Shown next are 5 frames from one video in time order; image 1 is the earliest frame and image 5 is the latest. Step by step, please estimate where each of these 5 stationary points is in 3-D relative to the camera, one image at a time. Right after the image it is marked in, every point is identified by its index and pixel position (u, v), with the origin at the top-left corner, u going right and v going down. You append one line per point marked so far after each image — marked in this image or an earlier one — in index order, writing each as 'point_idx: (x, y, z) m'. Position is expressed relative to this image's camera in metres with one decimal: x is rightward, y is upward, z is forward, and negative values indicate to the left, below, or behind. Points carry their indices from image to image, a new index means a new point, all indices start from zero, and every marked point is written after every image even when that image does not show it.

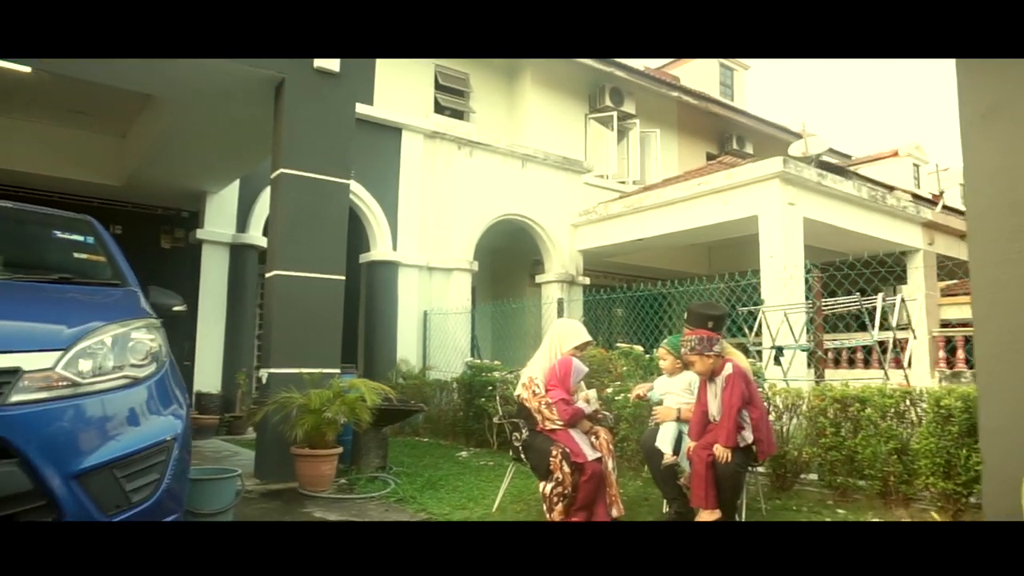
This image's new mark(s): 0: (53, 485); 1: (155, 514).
0: (-1.3, -0.5, +2.0) m
1: (-1.1, -0.8, +2.3) m
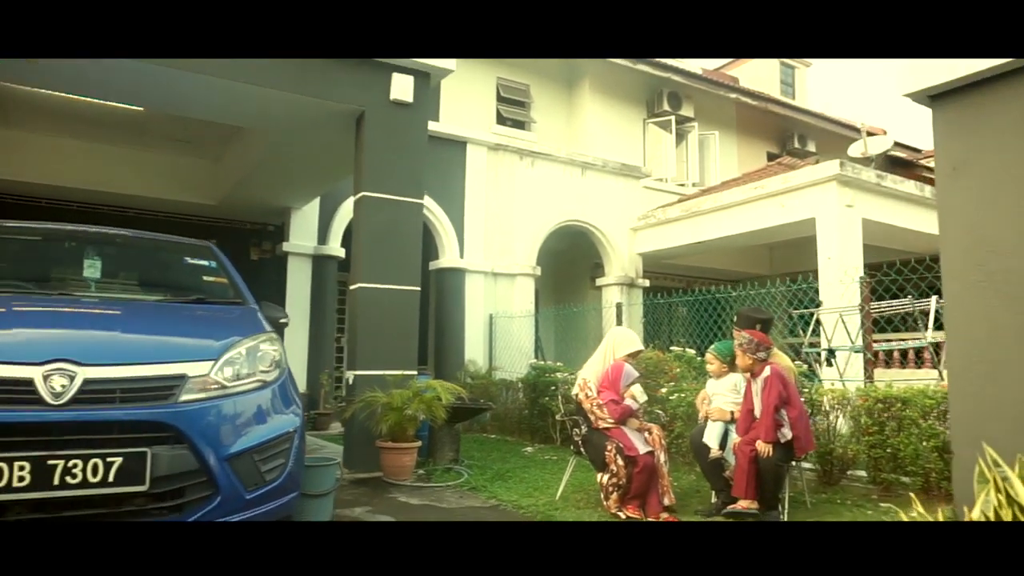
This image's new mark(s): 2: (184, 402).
0: (-1.1, -0.6, +2.6) m
1: (-0.9, -0.8, +2.8) m
2: (-1.2, -0.4, +2.6) m
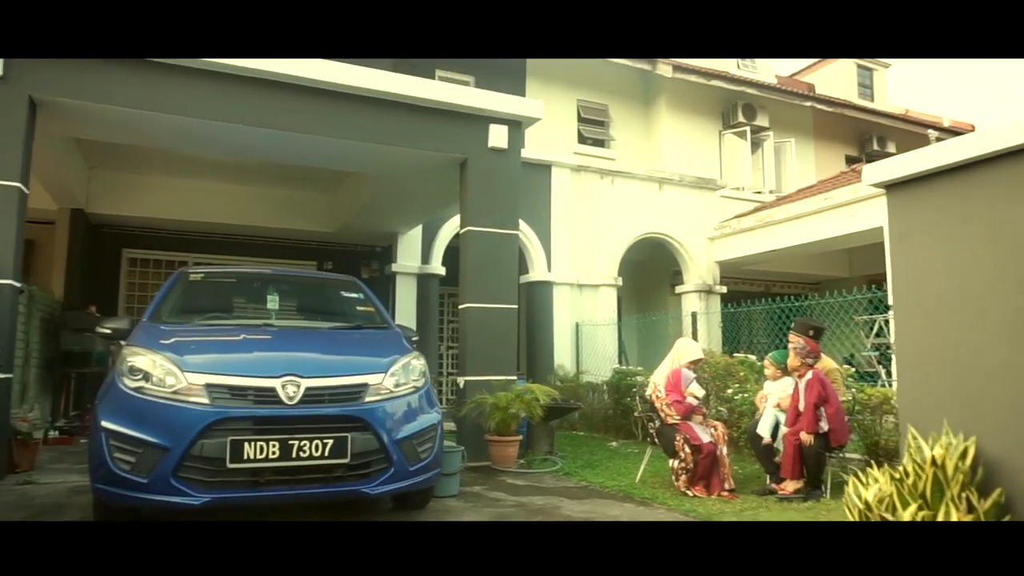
0: (-0.6, -0.8, +3.7) m
1: (-0.4, -1.0, +3.9) m
2: (-0.7, -0.6, +3.7) m
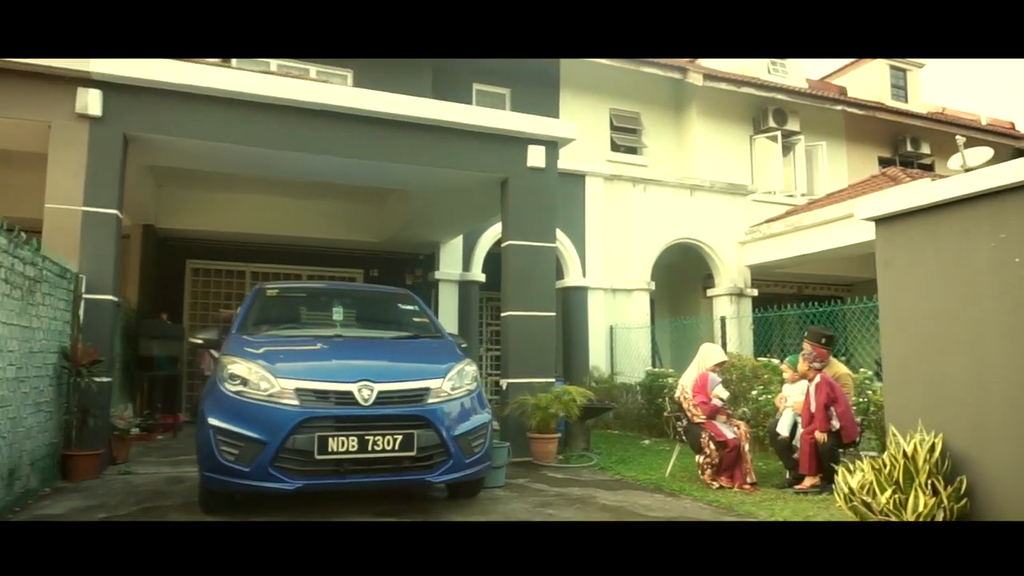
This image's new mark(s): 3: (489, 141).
0: (-0.4, -0.9, +4.3) m
1: (-0.2, -1.1, +4.5) m
2: (-0.5, -0.7, +4.3) m
3: (-0.2, +1.5, +7.5) m
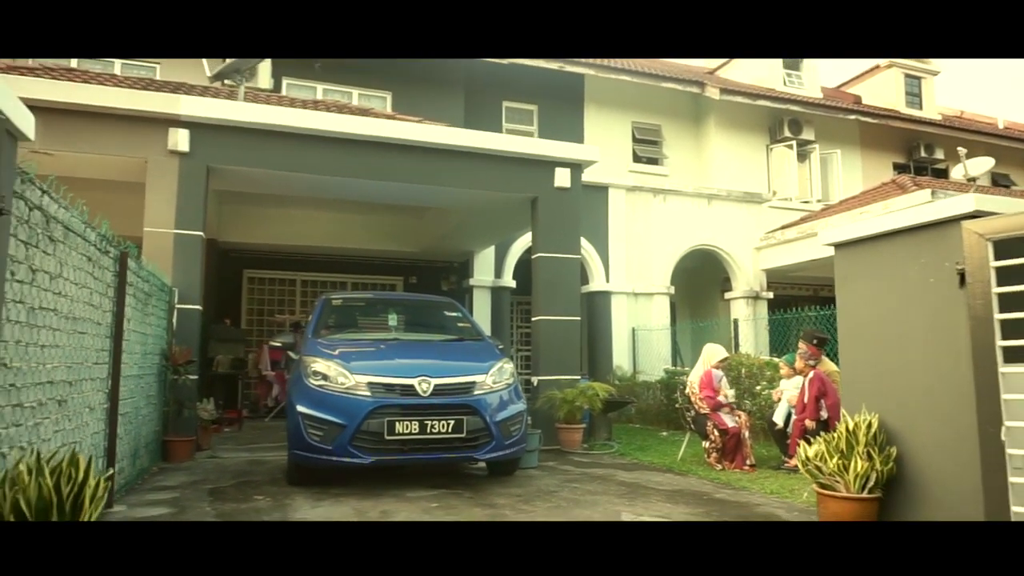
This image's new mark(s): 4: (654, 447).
0: (-0.2, -1.0, +5.2) m
1: (0.0, -1.2, +5.4) m
2: (-0.3, -0.8, +5.2) m
3: (+0.1, +1.4, +8.4) m
4: (+1.5, -1.7, +7.7) m
